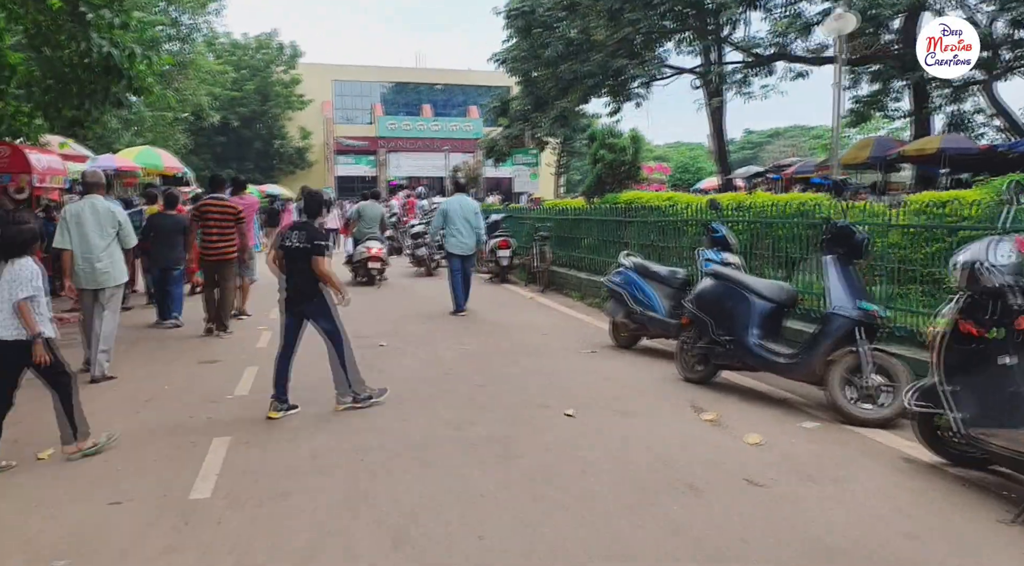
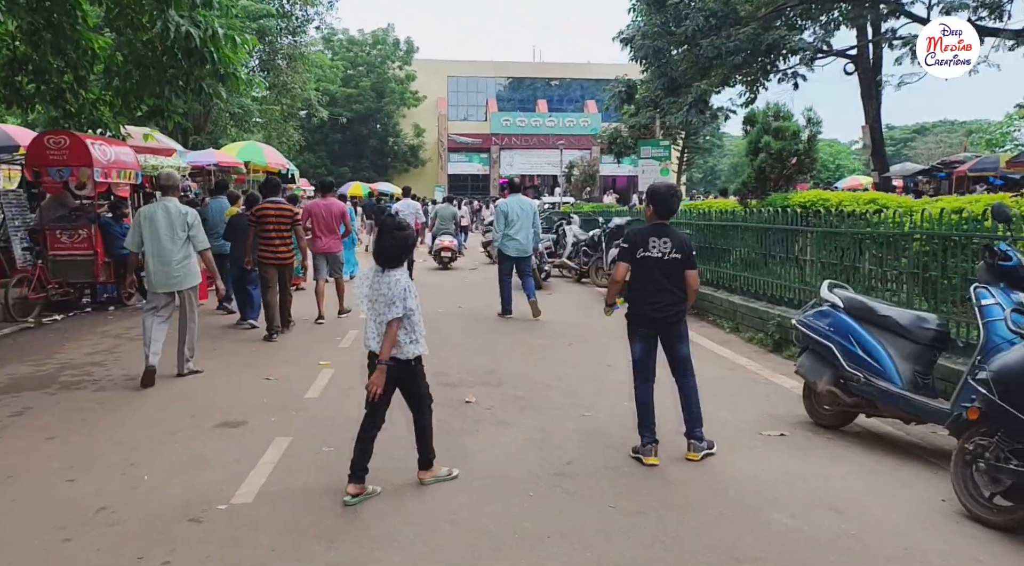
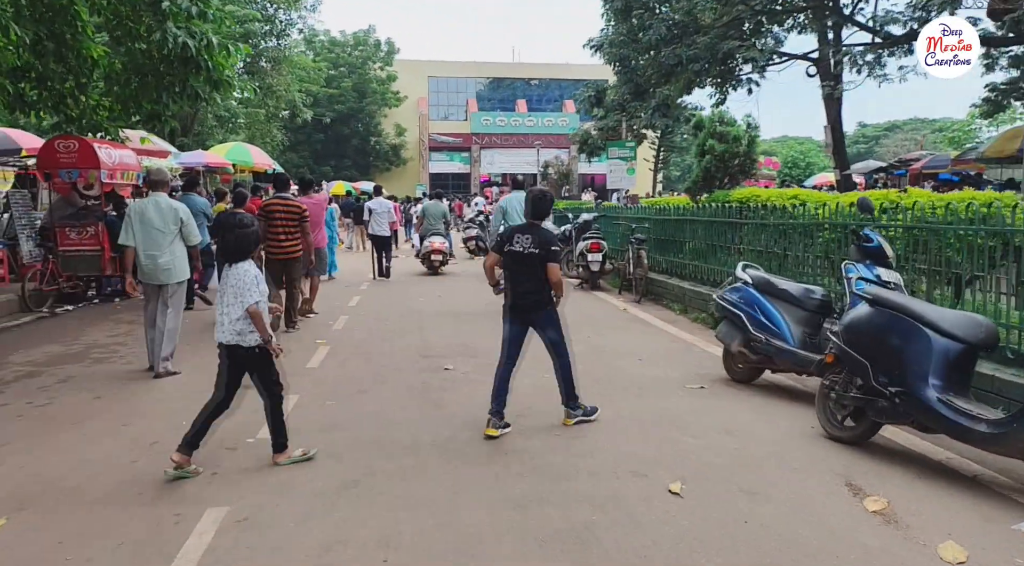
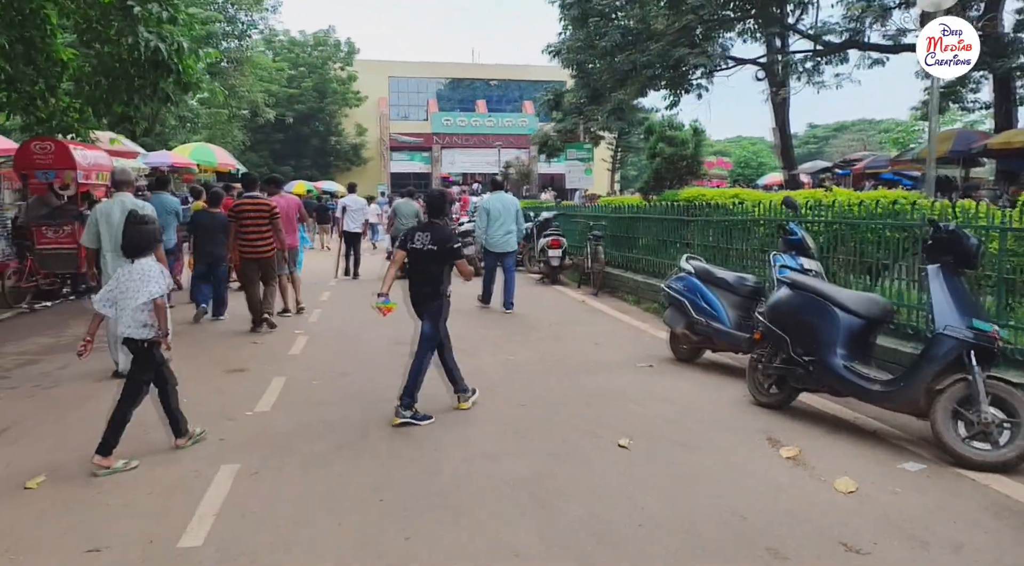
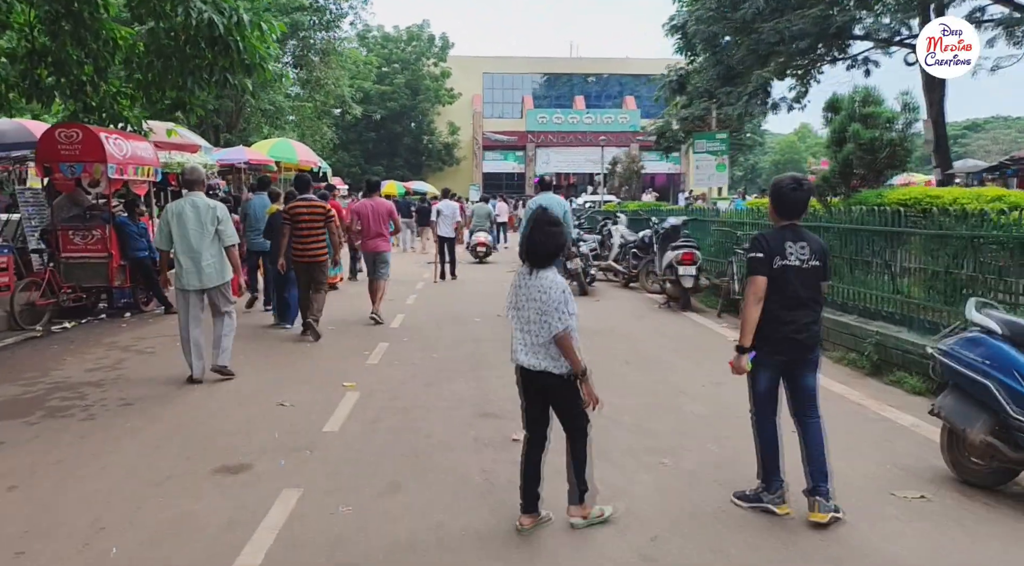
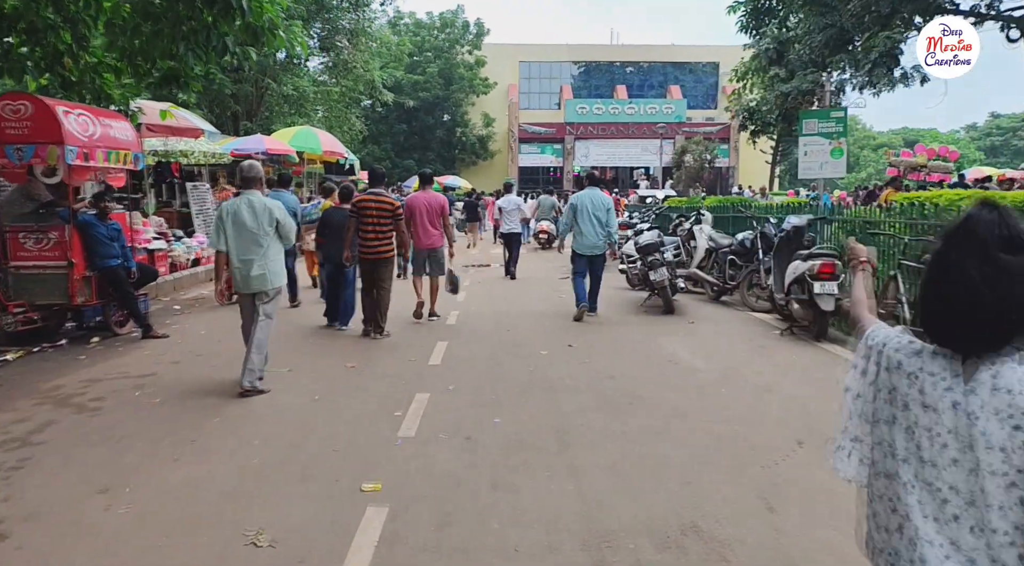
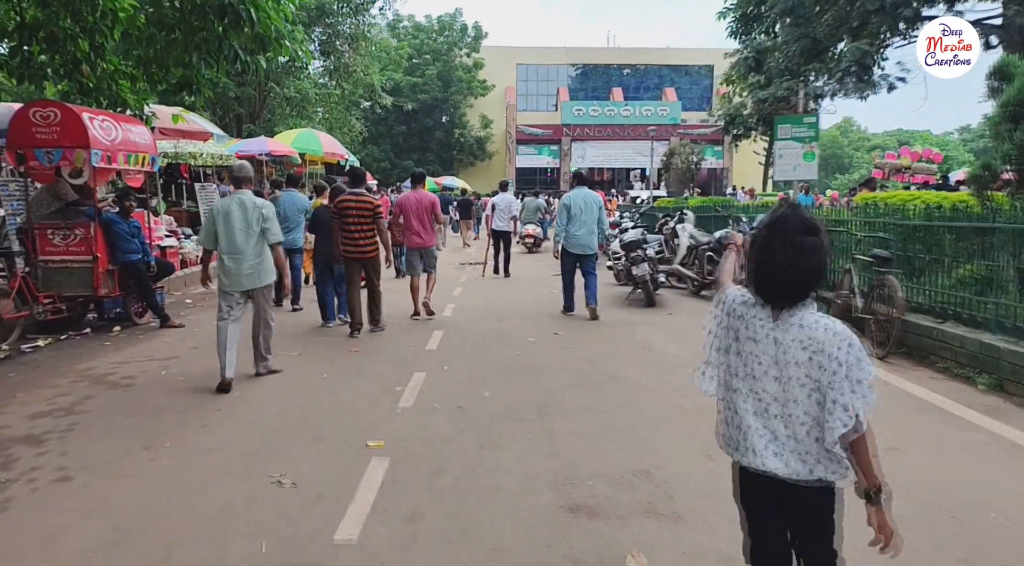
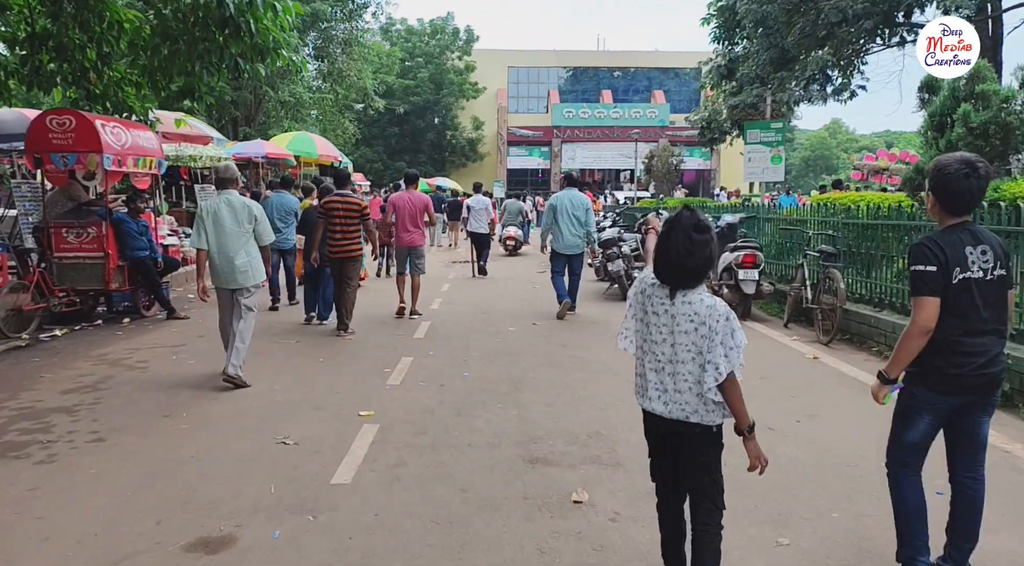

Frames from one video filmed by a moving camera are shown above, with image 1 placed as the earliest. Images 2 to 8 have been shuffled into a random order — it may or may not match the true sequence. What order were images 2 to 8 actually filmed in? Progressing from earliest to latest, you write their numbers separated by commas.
4, 3, 2, 5, 8, 7, 6
